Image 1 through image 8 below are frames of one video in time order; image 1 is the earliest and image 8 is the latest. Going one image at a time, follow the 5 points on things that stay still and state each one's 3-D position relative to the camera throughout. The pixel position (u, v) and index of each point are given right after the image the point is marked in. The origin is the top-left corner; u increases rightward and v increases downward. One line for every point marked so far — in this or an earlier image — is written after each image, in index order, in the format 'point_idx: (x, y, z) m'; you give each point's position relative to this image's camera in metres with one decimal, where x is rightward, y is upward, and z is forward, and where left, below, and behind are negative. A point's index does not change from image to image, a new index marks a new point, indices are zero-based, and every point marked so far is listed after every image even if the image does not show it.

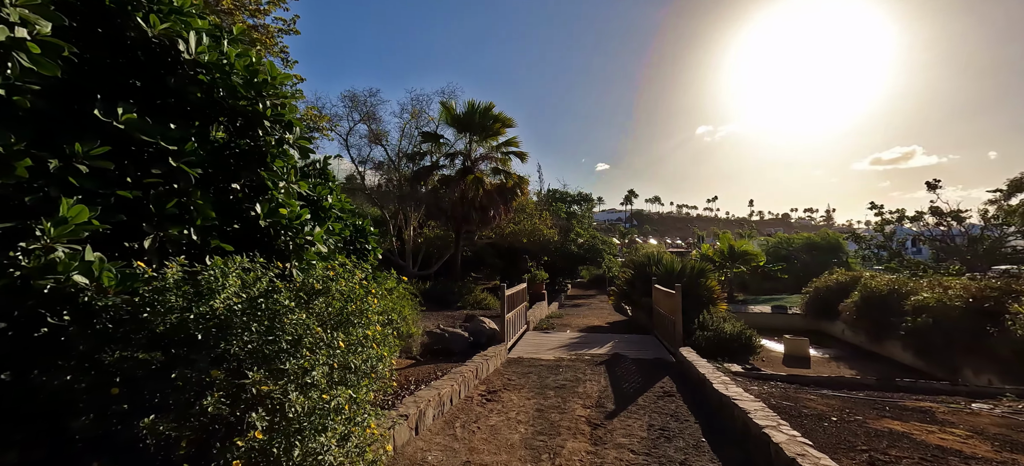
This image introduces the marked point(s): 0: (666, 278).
0: (+3.7, -1.1, +11.2) m
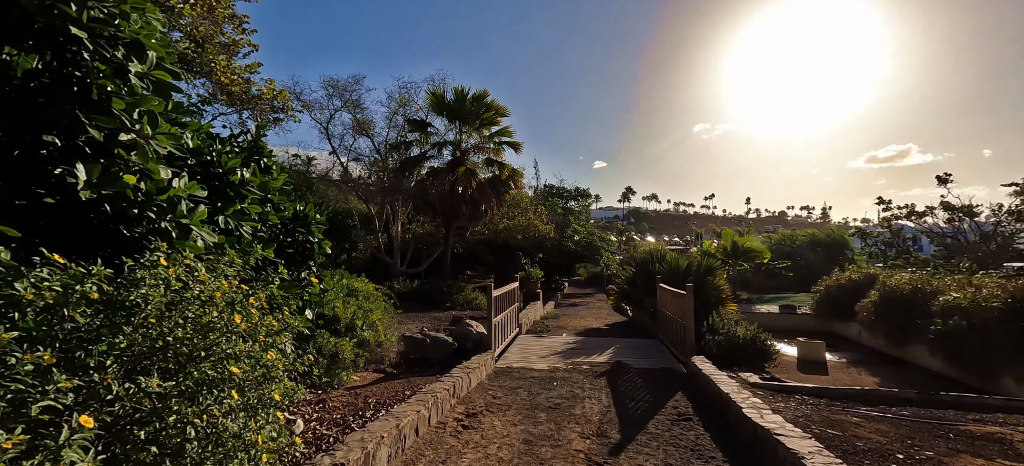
0: (+3.5, -1.0, +10.2) m
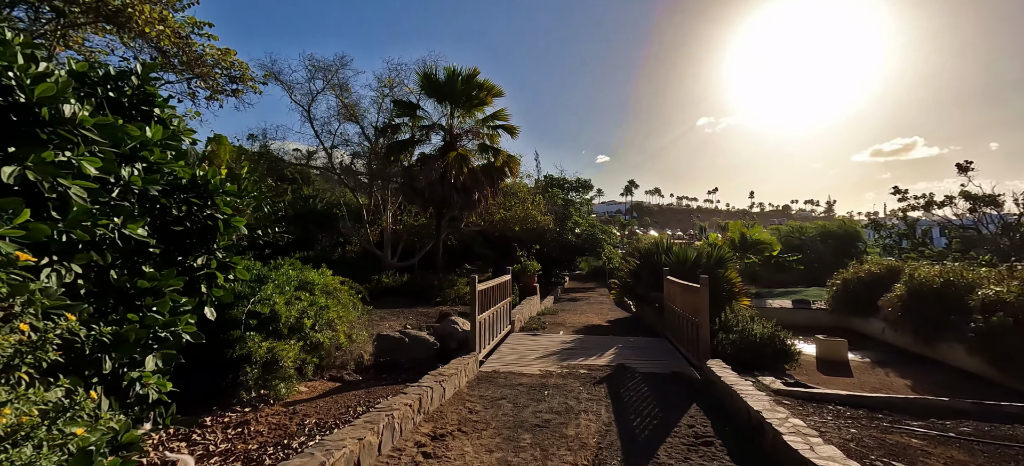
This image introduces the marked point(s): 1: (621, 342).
0: (+3.3, -0.7, +9.2) m
1: (+1.9, -1.8, +7.9) m
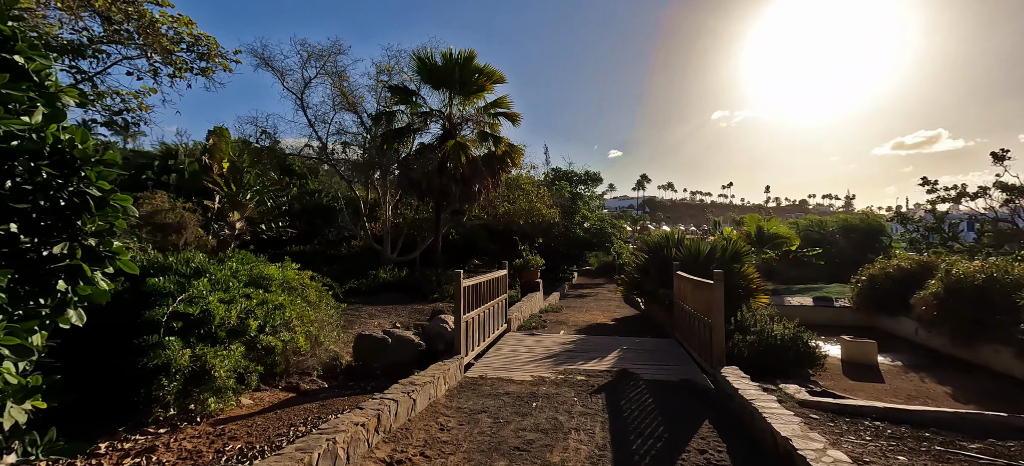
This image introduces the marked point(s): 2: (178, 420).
0: (+3.2, -0.6, +8.4) m
1: (+1.8, -1.7, +7.2) m
2: (-2.5, -1.4, +3.5) m
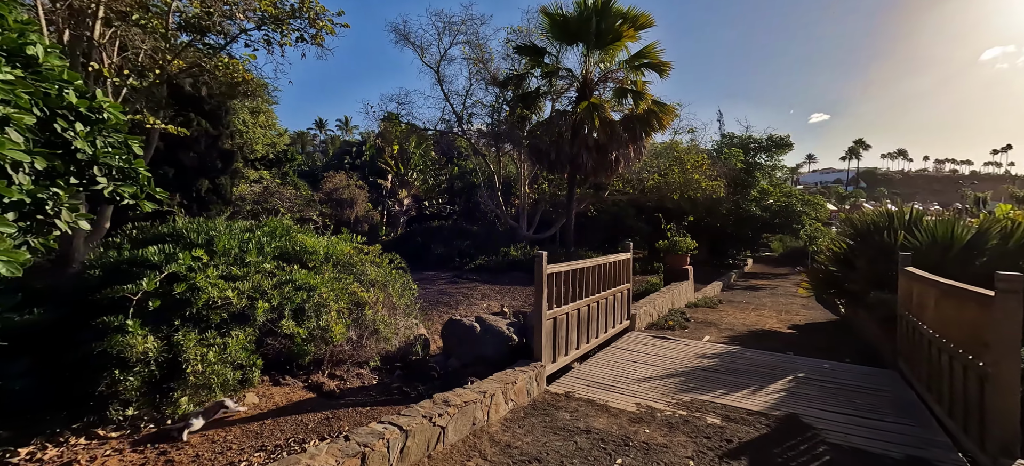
0: (+4.9, -0.3, +5.4) m
1: (+3.0, -1.4, +4.8) m
2: (-2.3, -1.1, +2.9) m
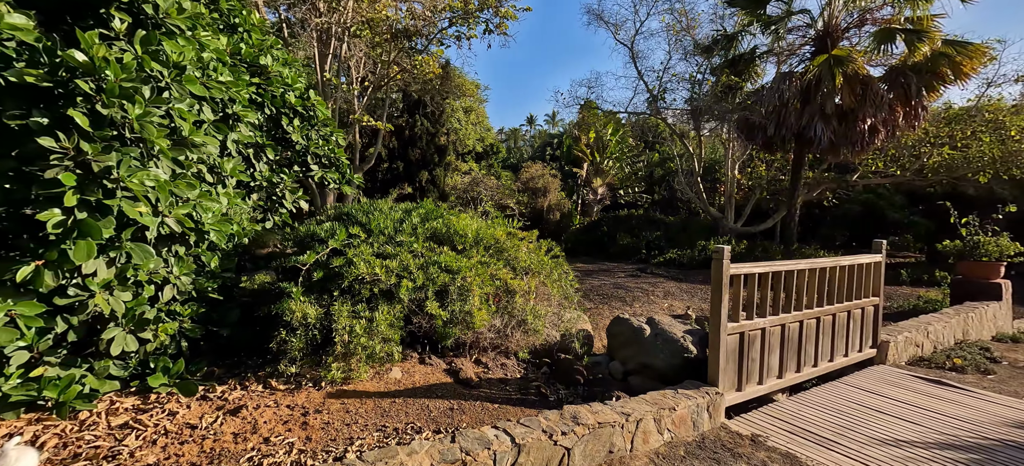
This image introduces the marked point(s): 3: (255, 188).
0: (+6.1, -0.3, +2.3) m
1: (+4.2, -1.4, +2.6) m
2: (-1.4, -1.0, +3.2) m
3: (-2.2, +0.4, +3.9) m
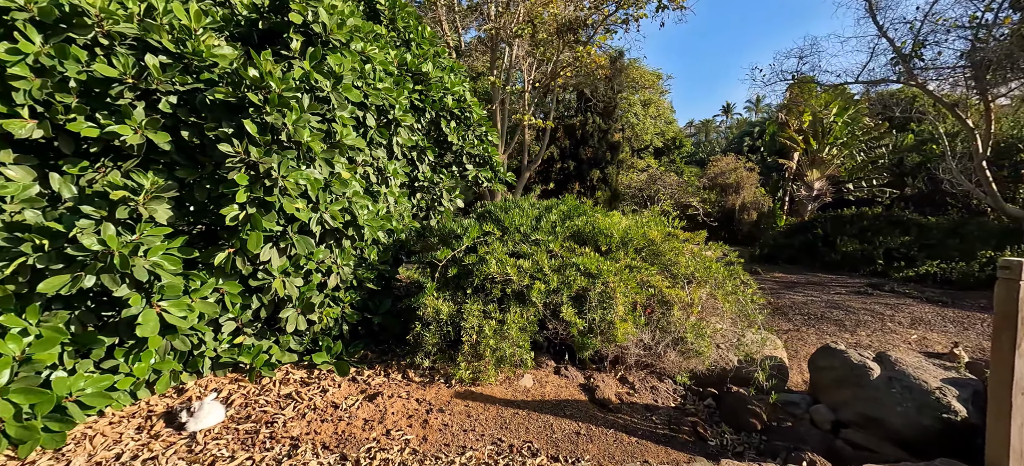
0: (+6.1, -0.4, -0.6) m
1: (+4.4, -1.5, +0.4) m
2: (-0.5, -1.0, +3.2) m
3: (-0.9, +0.4, +4.2) m
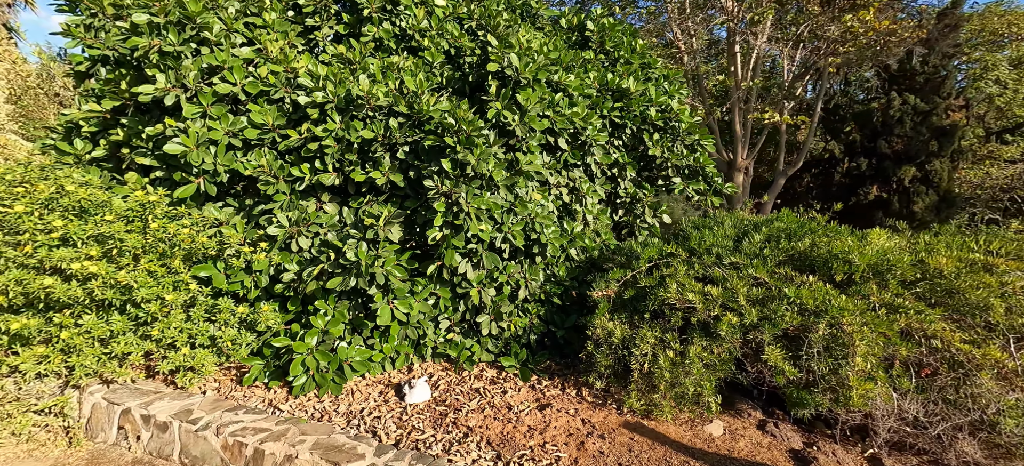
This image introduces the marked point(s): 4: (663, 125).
0: (+3.7, -0.4, -3.9) m
1: (+2.9, -1.5, -2.1) m
2: (+0.6, -1.1, +3.0) m
3: (+0.9, +0.3, +4.1) m
4: (+1.3, +0.9, +4.0) m
